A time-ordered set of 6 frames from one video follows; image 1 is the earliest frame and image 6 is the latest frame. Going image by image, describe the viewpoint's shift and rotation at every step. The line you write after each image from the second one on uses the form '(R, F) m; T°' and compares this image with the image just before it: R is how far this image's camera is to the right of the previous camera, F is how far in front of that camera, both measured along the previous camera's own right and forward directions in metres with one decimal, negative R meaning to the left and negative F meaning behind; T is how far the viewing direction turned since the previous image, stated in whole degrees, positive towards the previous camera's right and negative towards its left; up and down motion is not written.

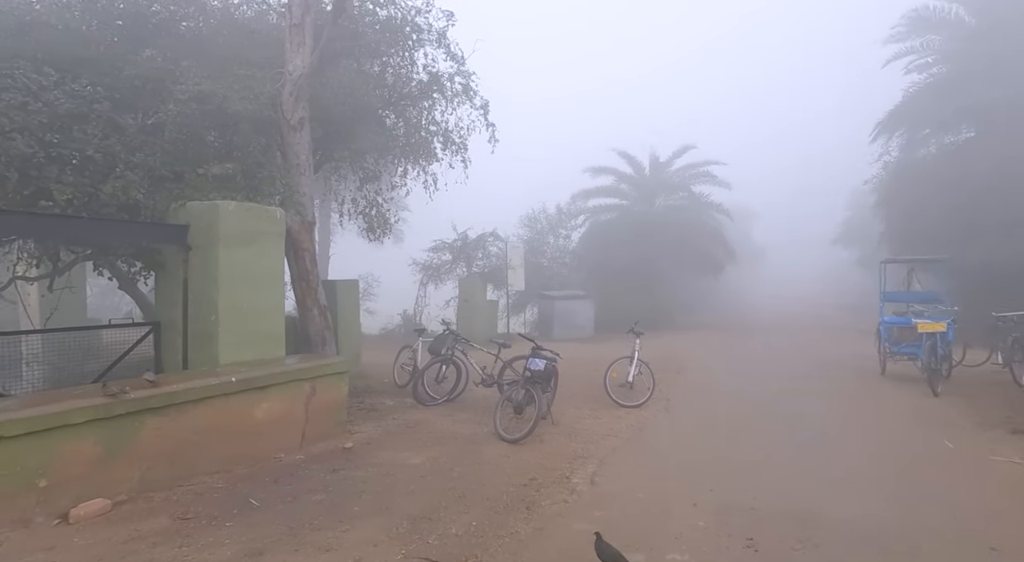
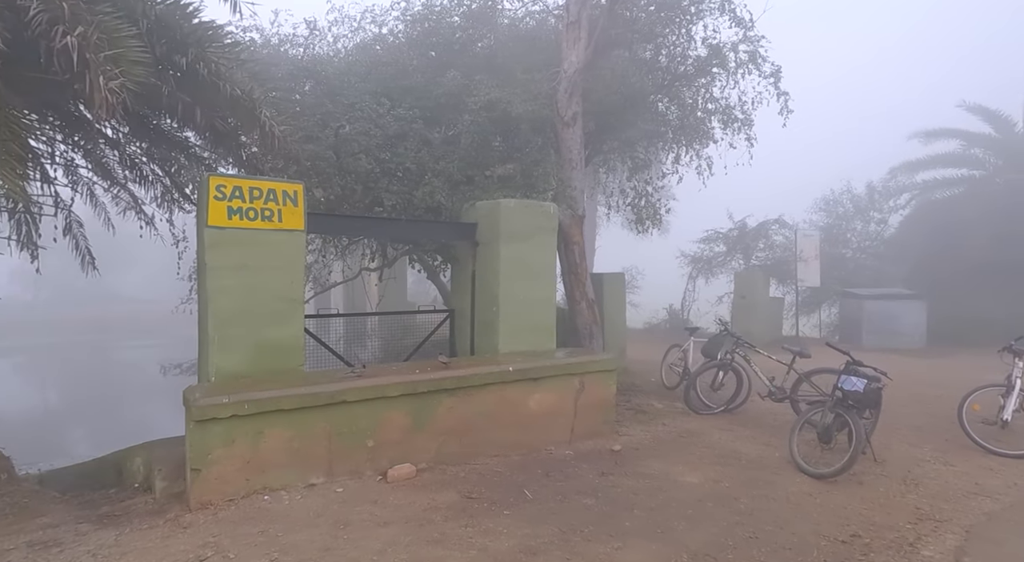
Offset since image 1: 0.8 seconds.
(-0.1, +0.3) m; -25°
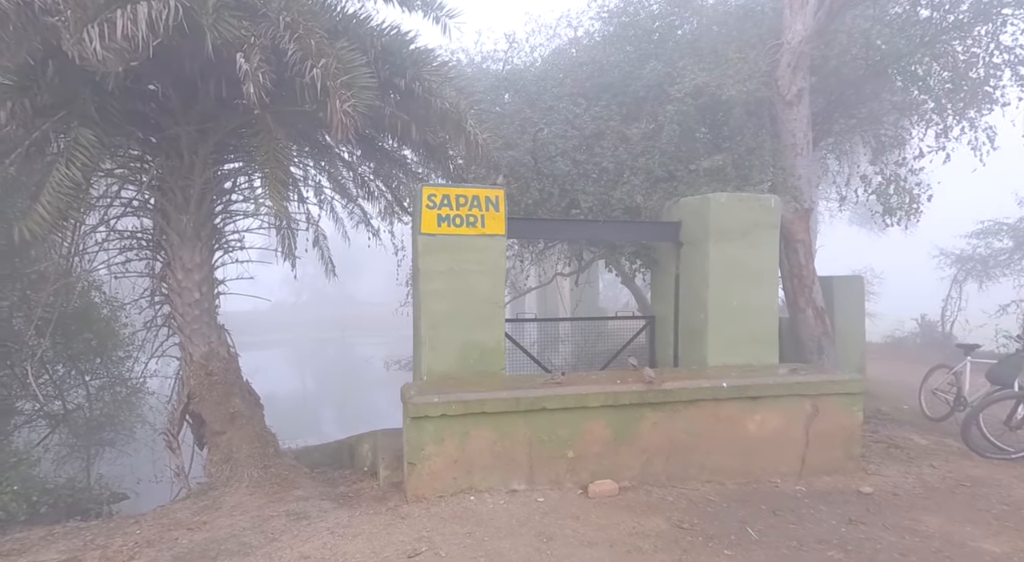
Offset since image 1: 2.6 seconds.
(0.0, +0.4) m; -19°
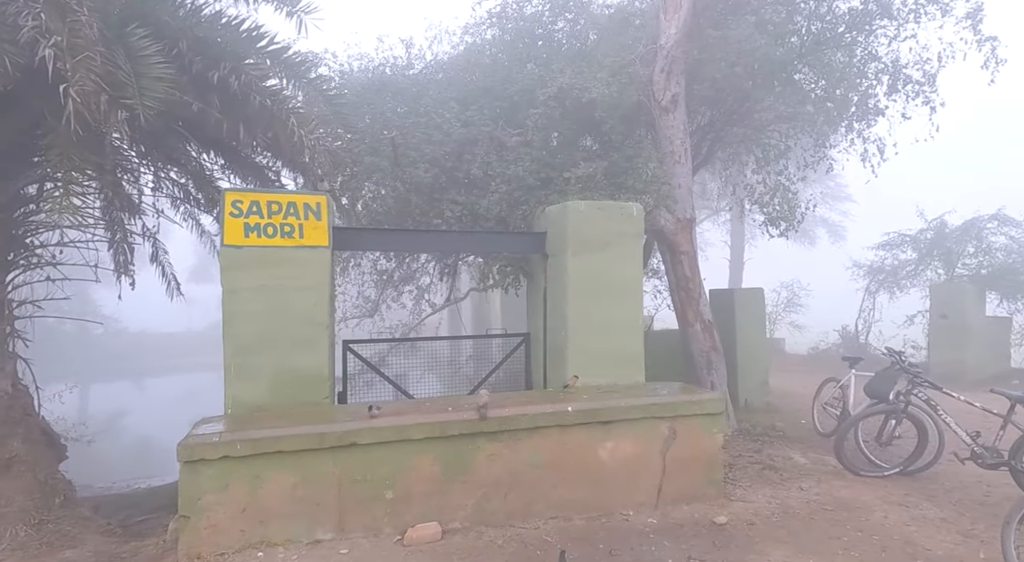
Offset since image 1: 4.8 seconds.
(+0.9, +0.5) m; +5°
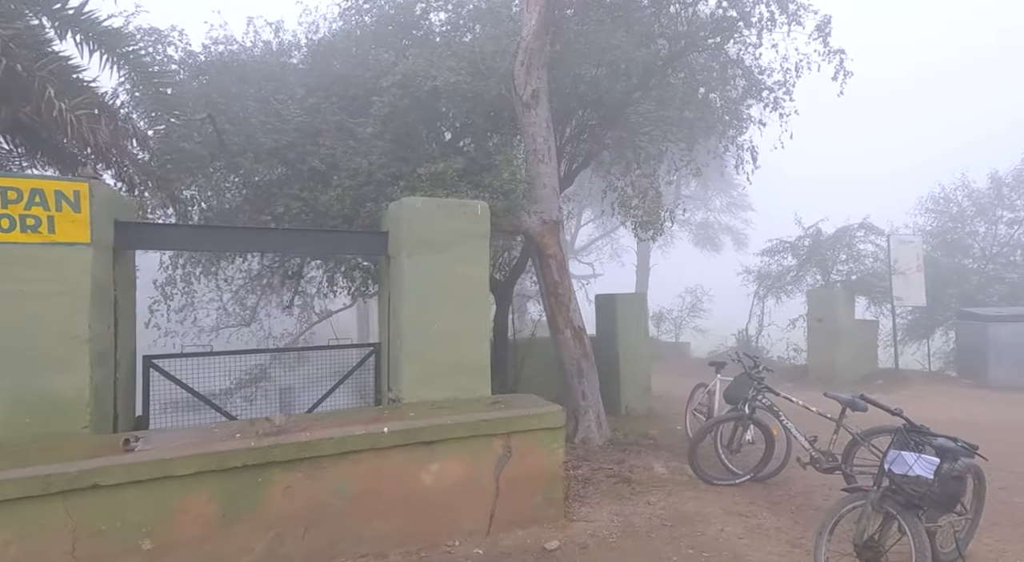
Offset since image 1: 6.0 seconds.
(+0.7, +0.4) m; +7°
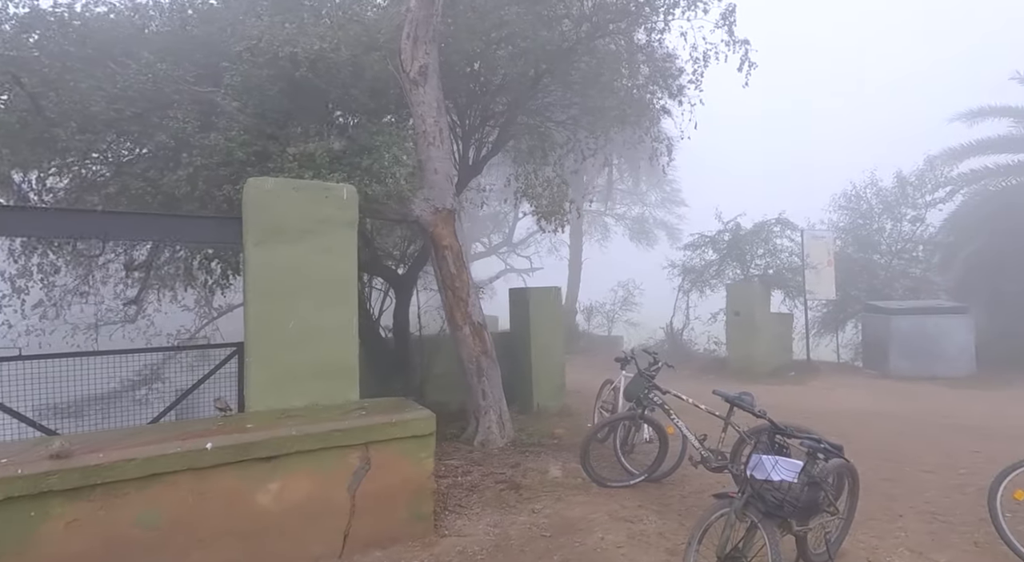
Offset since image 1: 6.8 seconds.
(+0.5, +0.4) m; +6°
